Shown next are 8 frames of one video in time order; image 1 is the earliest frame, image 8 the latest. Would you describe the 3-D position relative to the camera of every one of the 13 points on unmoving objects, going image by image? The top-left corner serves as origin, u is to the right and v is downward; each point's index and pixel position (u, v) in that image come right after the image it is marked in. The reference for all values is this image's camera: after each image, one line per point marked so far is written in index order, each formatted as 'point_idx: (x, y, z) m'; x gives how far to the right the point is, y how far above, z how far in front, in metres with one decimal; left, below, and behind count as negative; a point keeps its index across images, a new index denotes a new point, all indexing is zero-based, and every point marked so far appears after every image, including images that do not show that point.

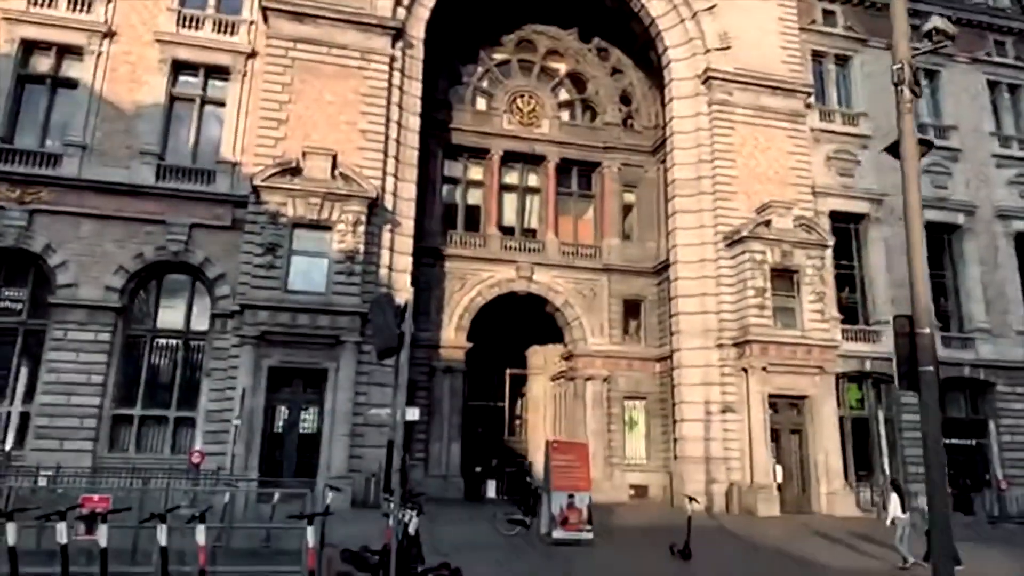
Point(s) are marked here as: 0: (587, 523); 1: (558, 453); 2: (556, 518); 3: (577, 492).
0: (+1.6, -5.0, +15.4) m
1: (+1.0, -3.5, +15.5) m
2: (+0.9, -4.8, +15.1) m
3: (+1.4, -4.3, +15.5) m
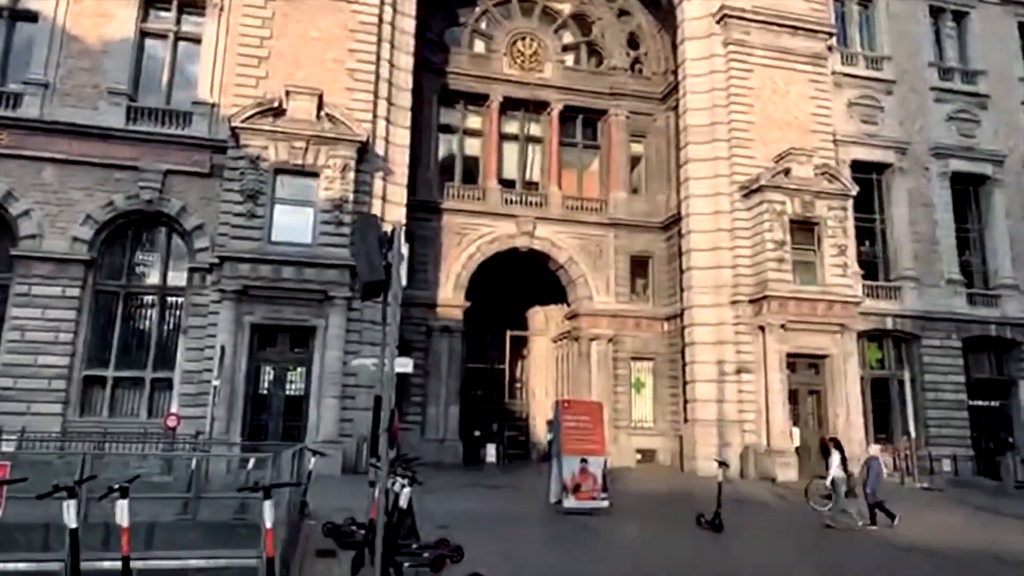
0: (+1.7, -3.8, +13.8) m
1: (+1.1, -2.4, +13.9) m
2: (+1.0, -3.7, +13.5) m
3: (+1.5, -3.2, +13.9) m
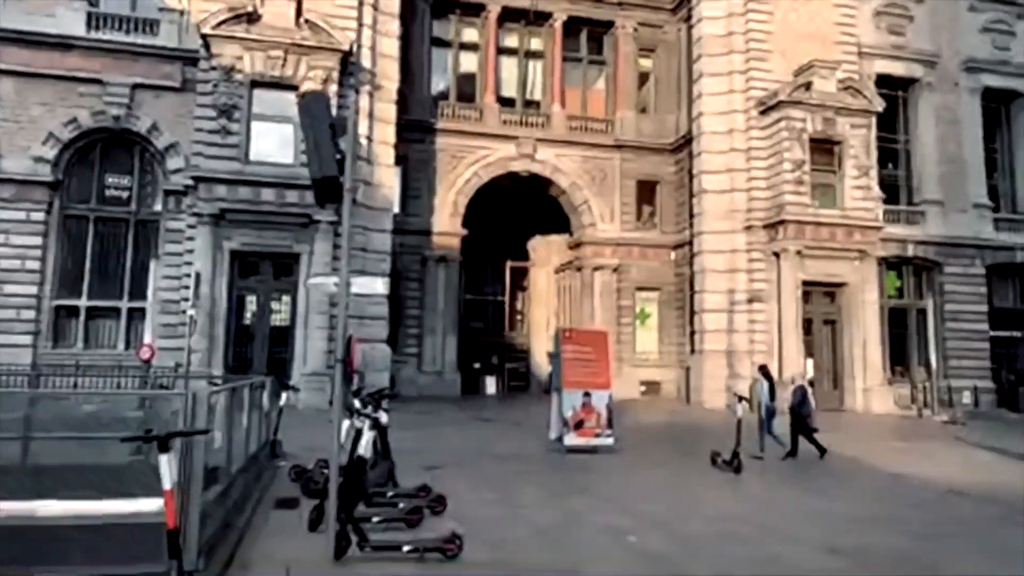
0: (+1.6, -2.4, +12.6) m
1: (+1.0, -1.0, +12.6) m
2: (+0.9, -2.3, +12.3) m
3: (+1.4, -1.8, +12.6) m
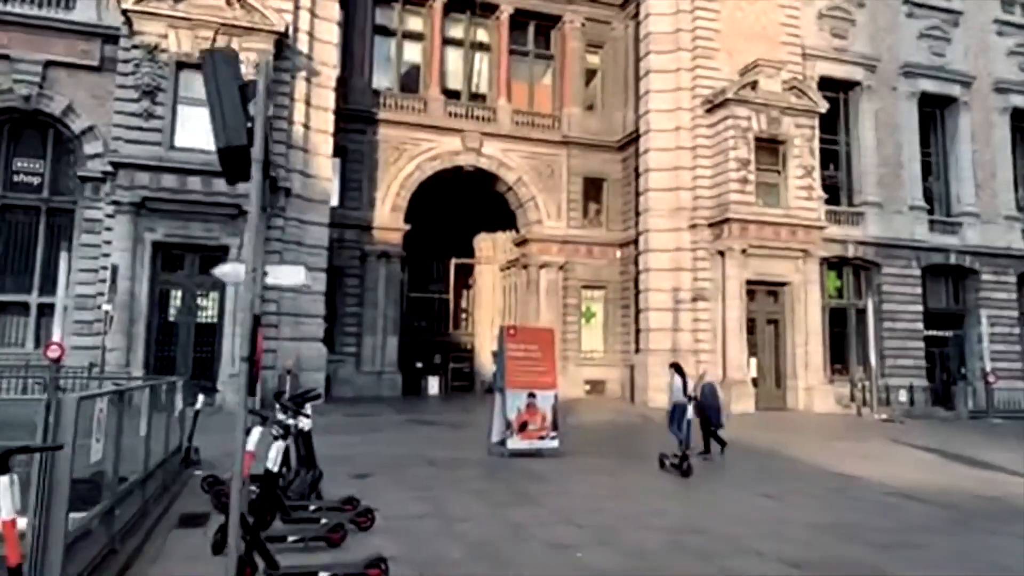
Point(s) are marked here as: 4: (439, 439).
0: (+0.6, -2.3, +12.0) m
1: (0.0, -0.9, +11.9) m
2: (0.0, -2.2, +11.7) m
3: (+0.4, -1.7, +12.0) m
4: (-1.4, -2.8, +13.6) m
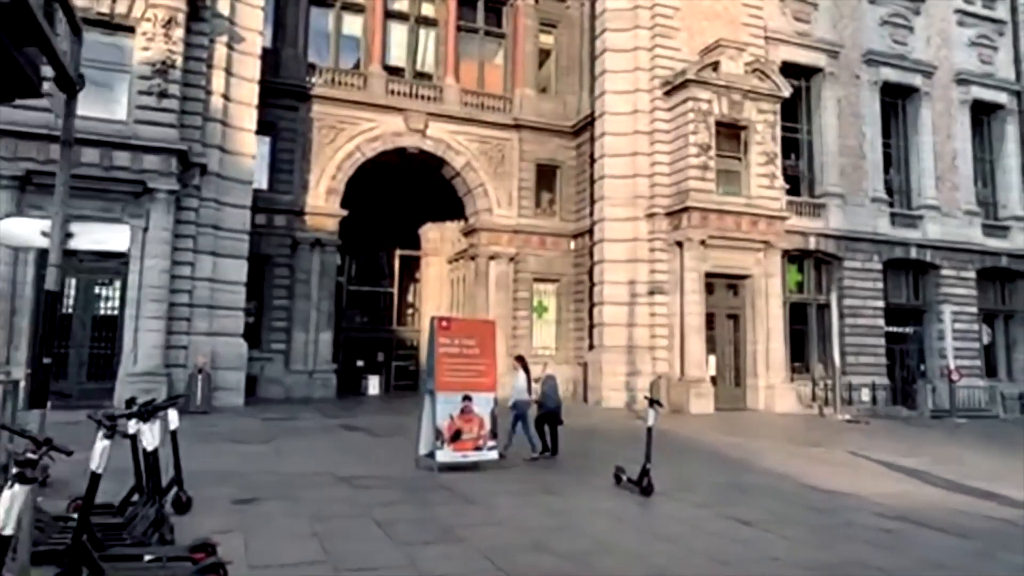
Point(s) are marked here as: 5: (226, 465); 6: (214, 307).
0: (-0.3, -2.1, +10.2) m
1: (-0.9, -0.7, +10.1) m
2: (-1.0, -2.0, +9.9) m
3: (-0.5, -1.5, +10.2) m
4: (-2.4, -2.6, +11.7) m
5: (-3.8, -2.4, +9.8) m
6: (-7.5, -0.5, +18.4) m
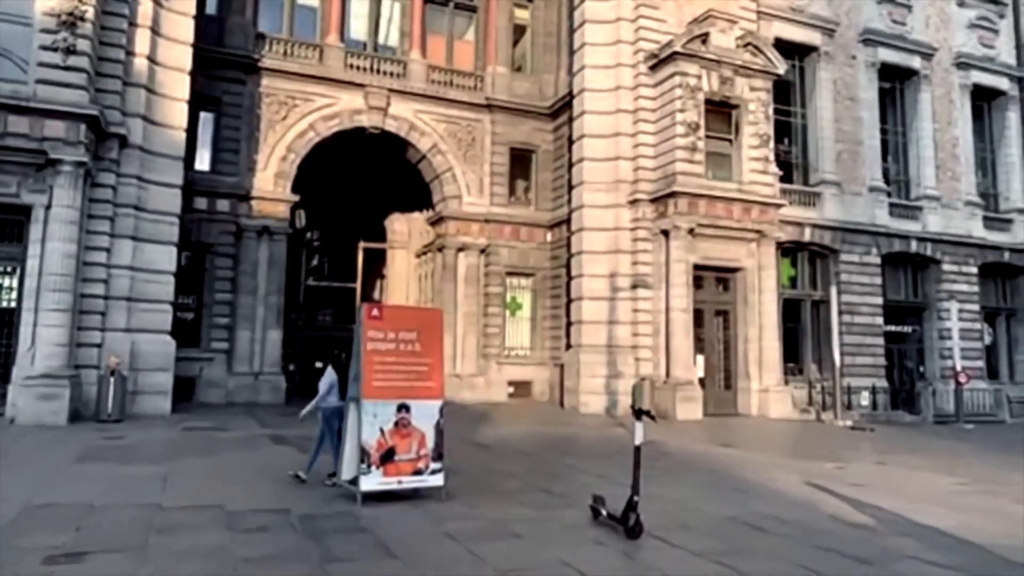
0: (-0.9, -1.9, +8.0) m
1: (-1.5, -0.5, +7.9) m
2: (-1.5, -1.7, +7.7) m
3: (-1.1, -1.2, +8.0) m
4: (-3.0, -2.4, +9.5) m
5: (-4.4, -2.1, +7.5) m
6: (-8.3, -0.2, +16.0) m
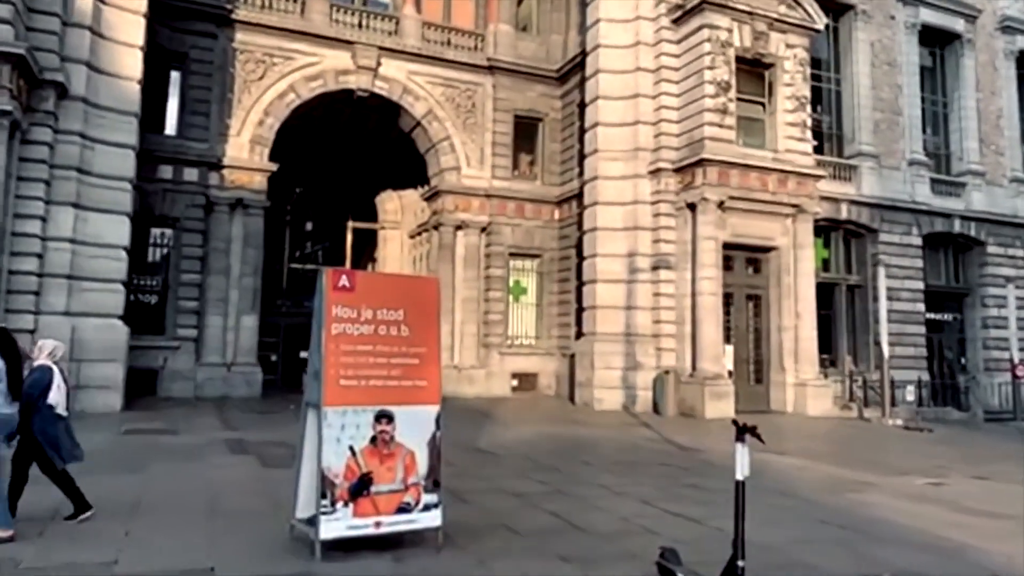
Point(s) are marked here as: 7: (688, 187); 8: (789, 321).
0: (-0.7, -1.6, +5.7) m
1: (-1.3, -0.1, +5.6) m
2: (-1.3, -1.4, +5.3) m
3: (-0.9, -0.9, +5.7) m
4: (-2.8, -2.0, +7.2) m
5: (-4.2, -1.8, +5.2) m
6: (-8.1, +0.2, +13.6) m
7: (+4.3, +2.5, +18.0) m
8: (+7.0, -0.8, +18.6) m
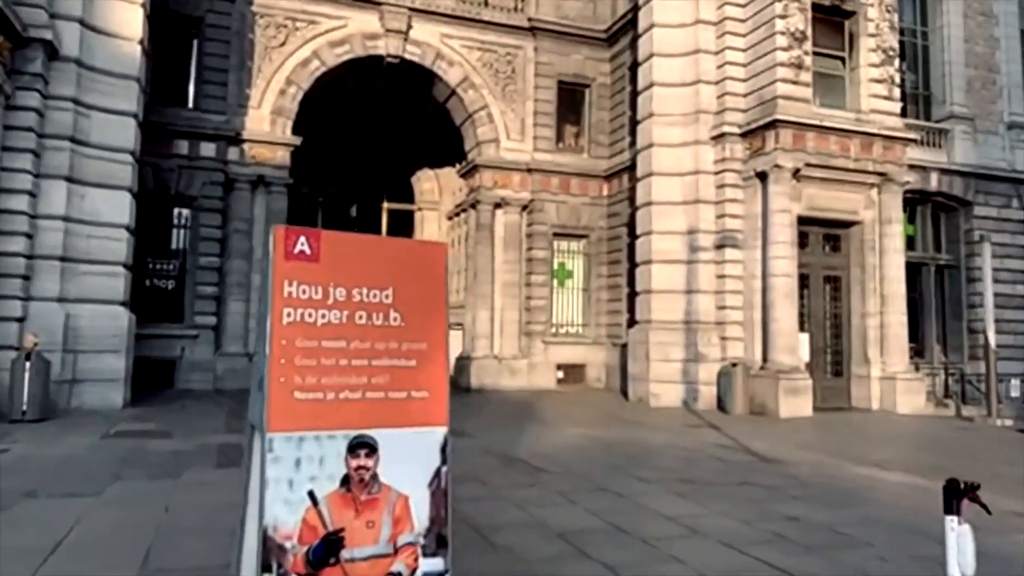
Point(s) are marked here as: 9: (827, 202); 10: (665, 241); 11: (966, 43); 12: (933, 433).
0: (-0.5, -1.4, +3.9) m
1: (-1.1, 0.0, +3.8) m
2: (-1.1, -1.2, +3.6) m
3: (-0.7, -0.8, +3.9) m
4: (-2.5, -1.8, +5.5) m
5: (-4.0, -1.7, +3.6) m
6: (-7.4, +0.5, +12.3) m
7: (+5.3, +2.9, +15.8) m
8: (+8.0, -0.4, +16.3) m
9: (+6.9, +1.9, +15.8) m
10: (+3.5, +1.1, +16.8) m
11: (+12.4, +6.7, +20.0) m
12: (+7.8, -2.8, +13.5) m
